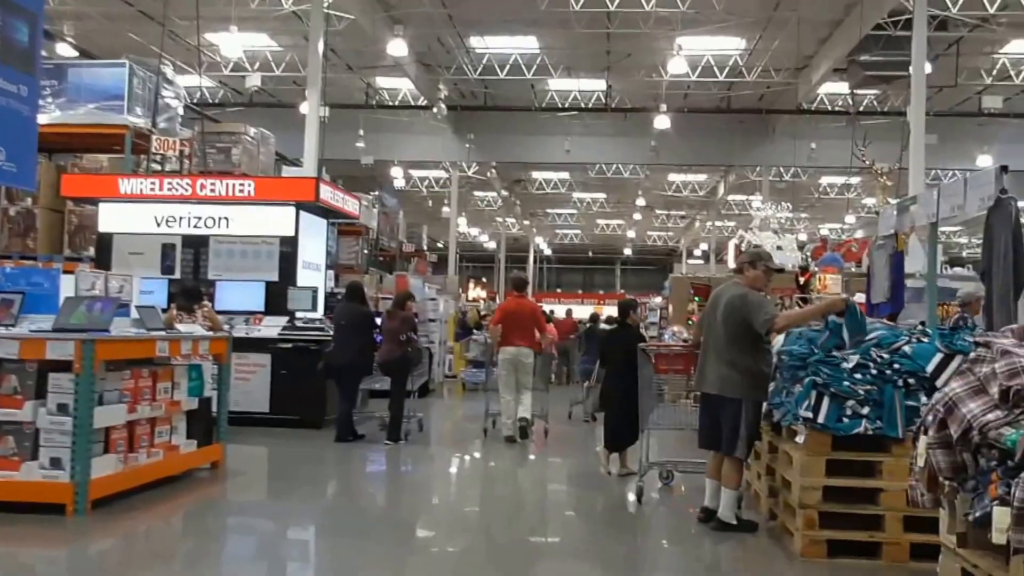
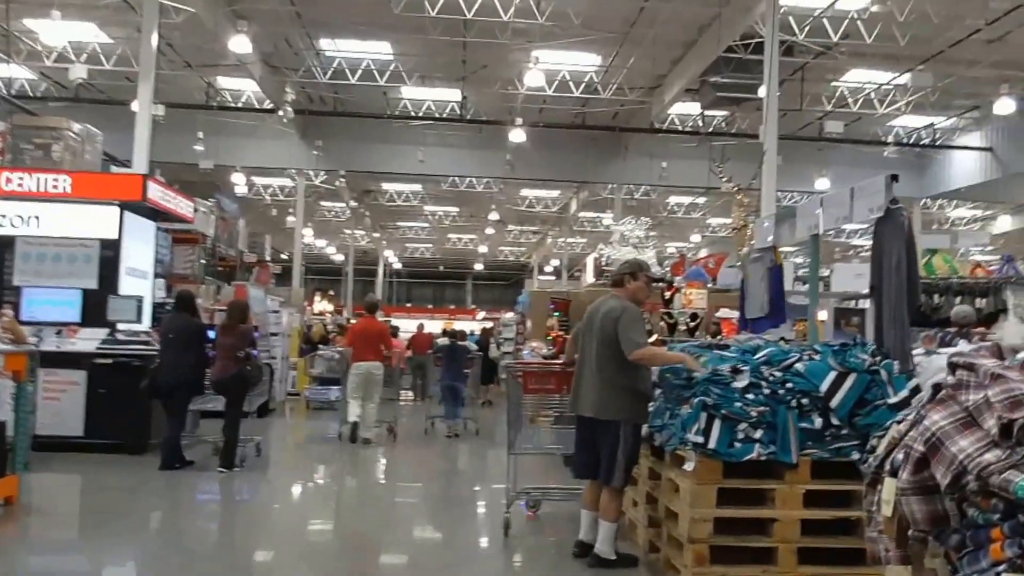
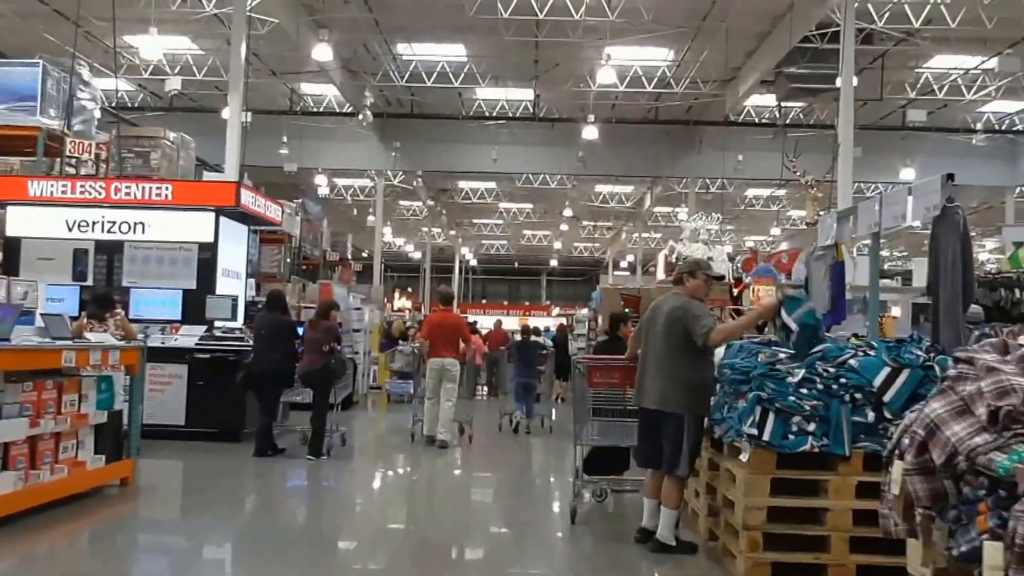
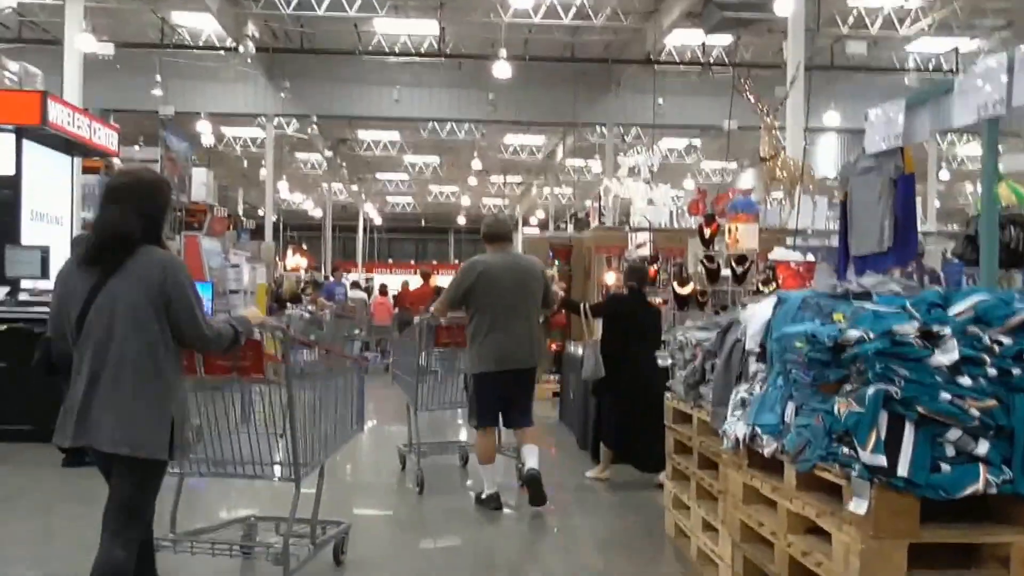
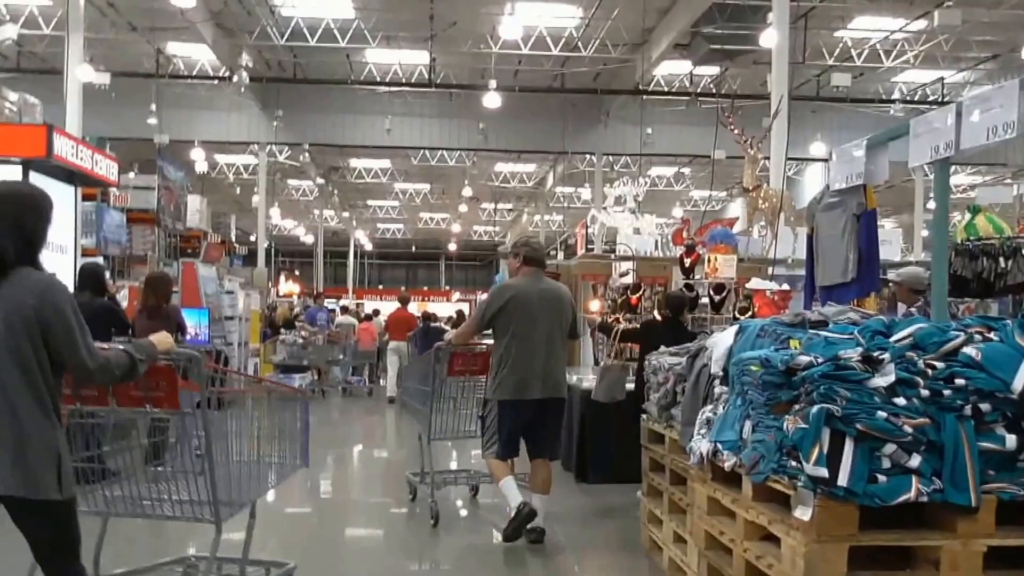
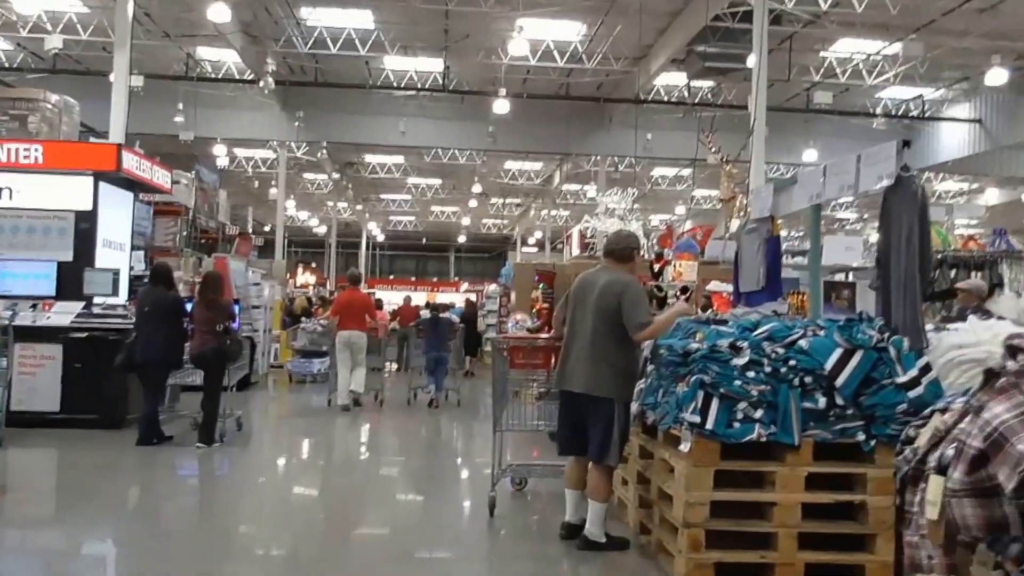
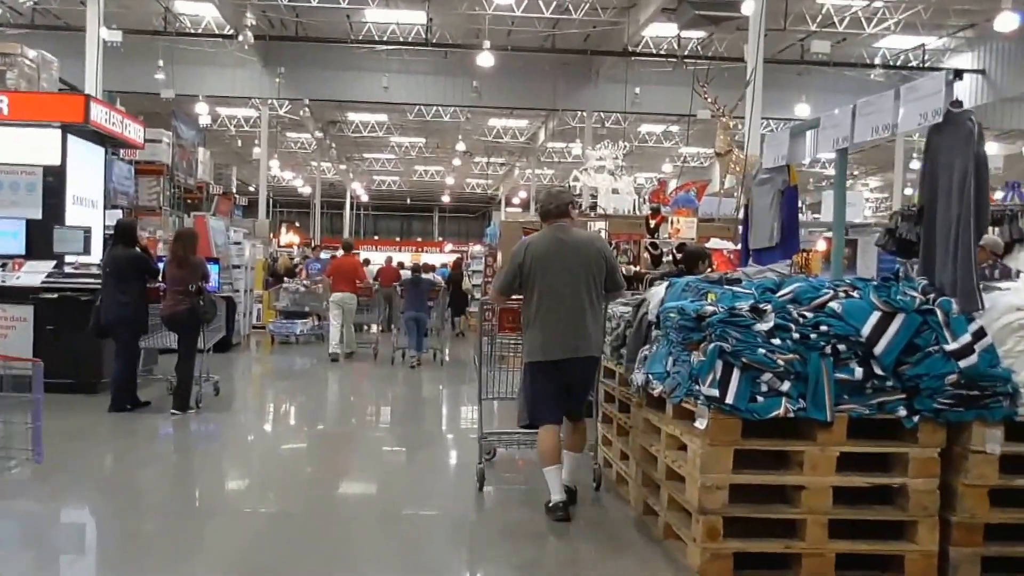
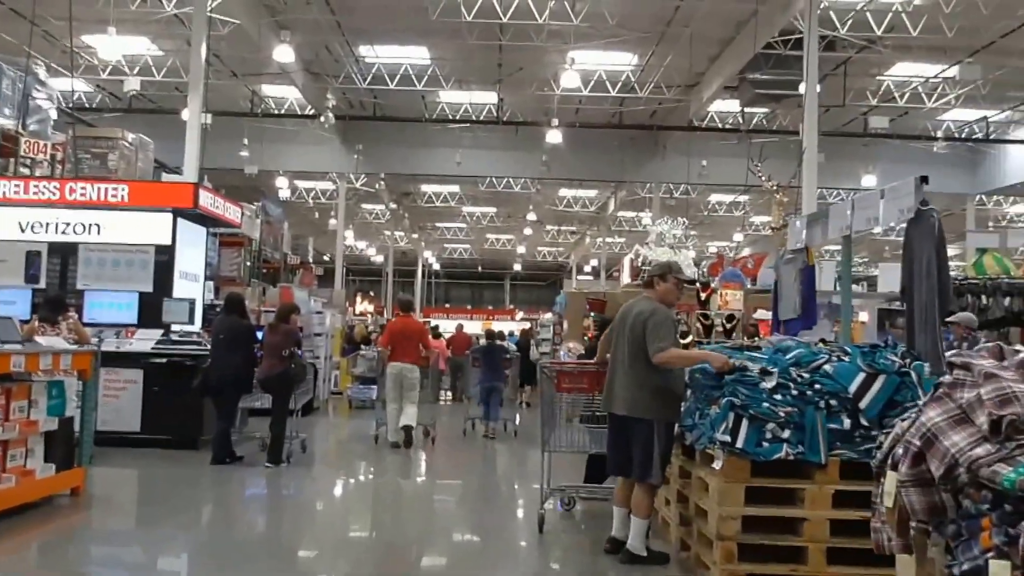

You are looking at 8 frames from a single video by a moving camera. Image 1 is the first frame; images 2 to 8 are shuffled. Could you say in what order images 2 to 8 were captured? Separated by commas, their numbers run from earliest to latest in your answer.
3, 8, 2, 6, 7, 5, 4
